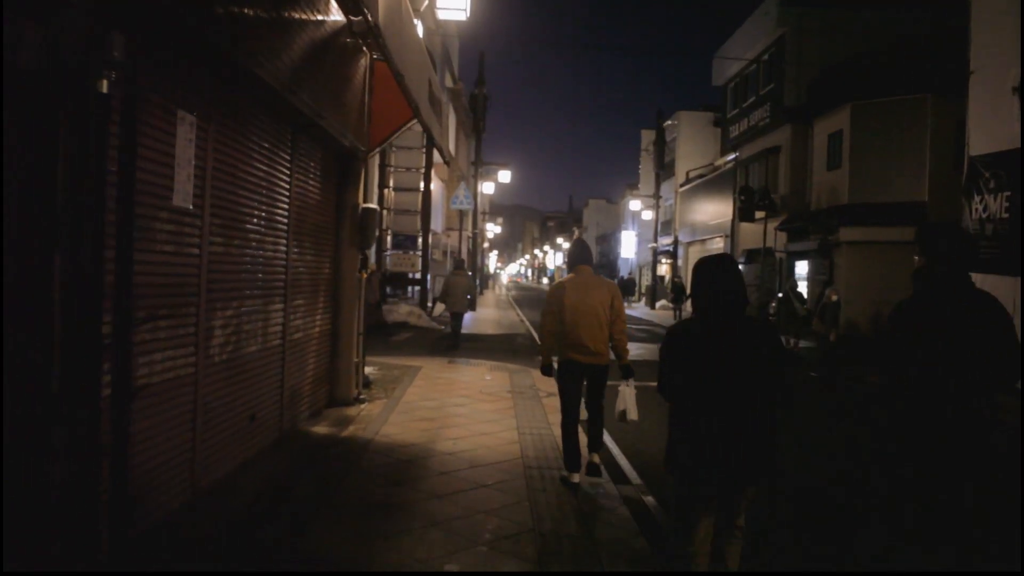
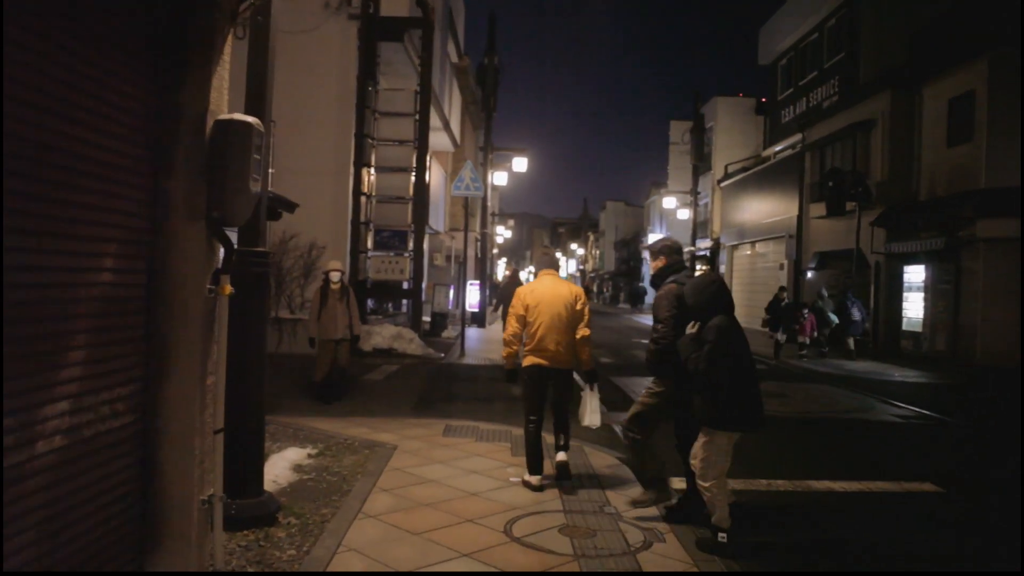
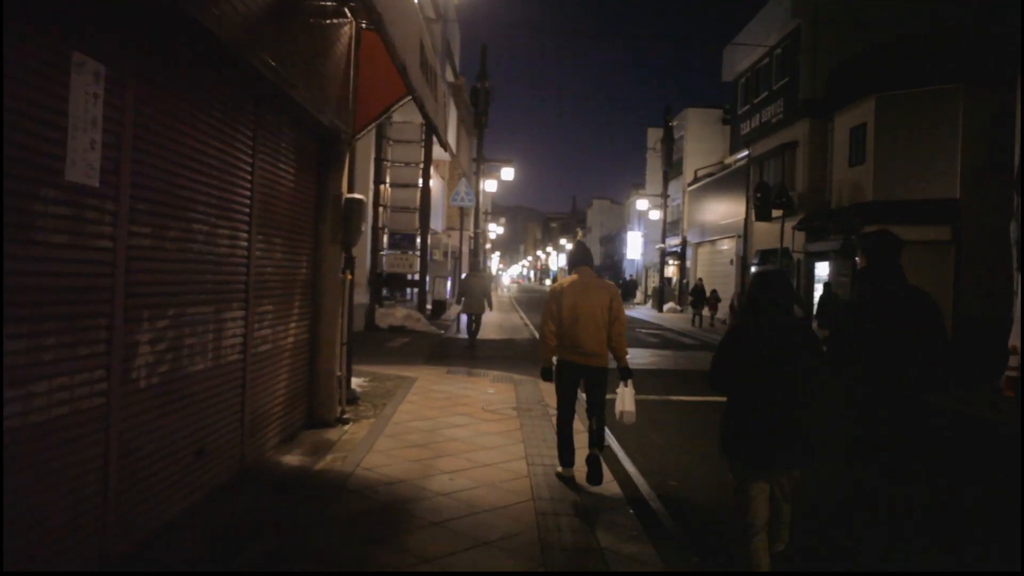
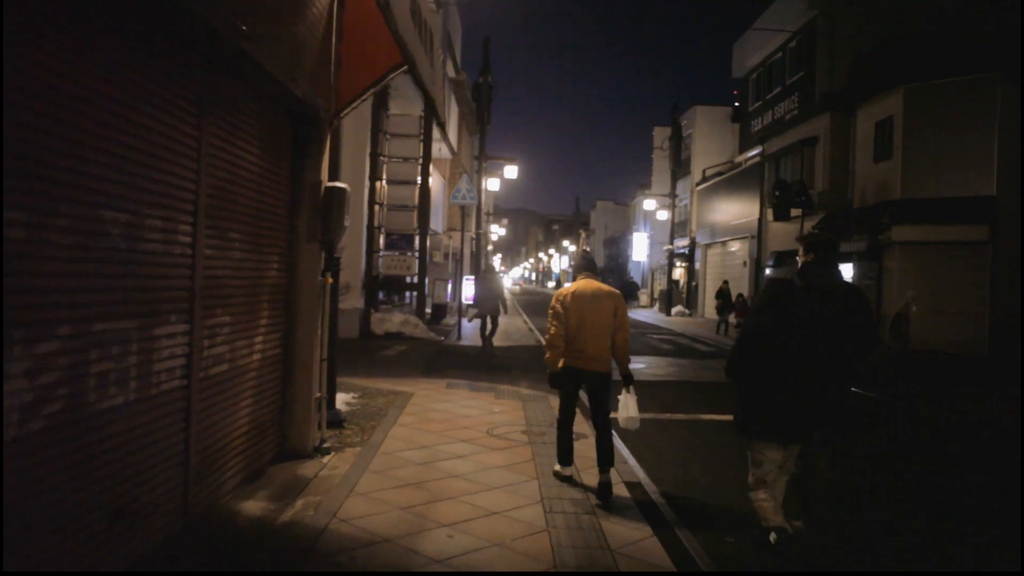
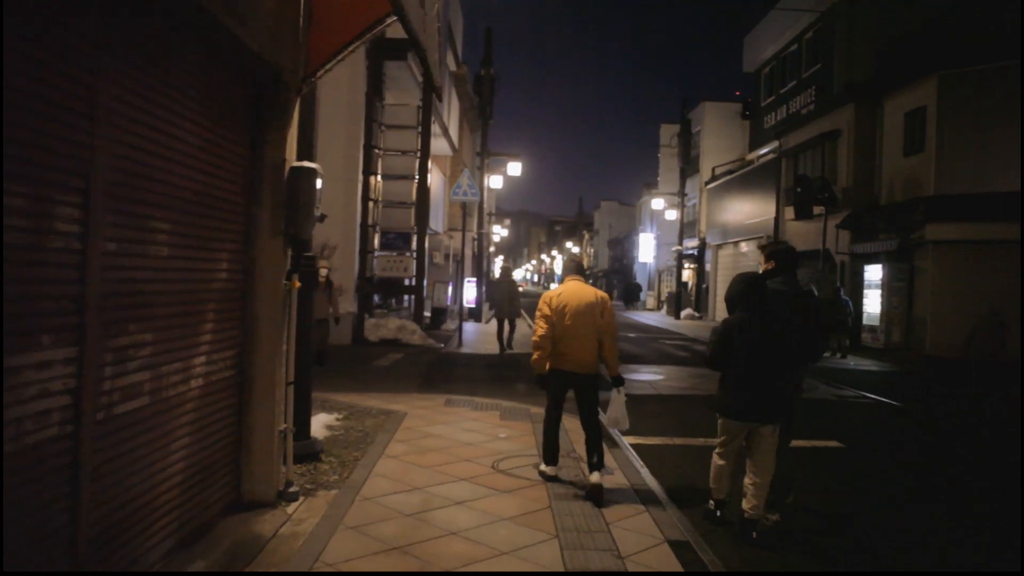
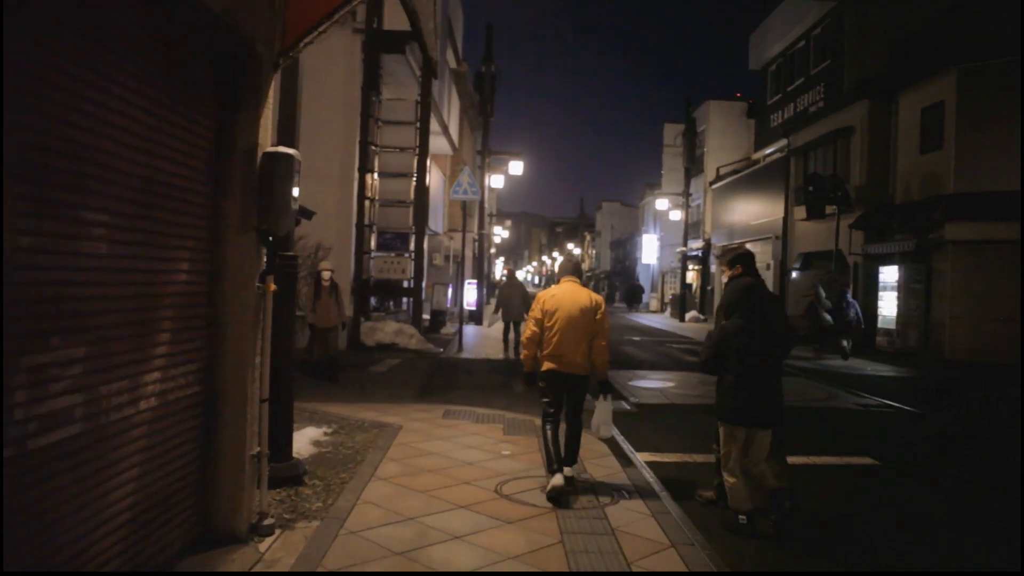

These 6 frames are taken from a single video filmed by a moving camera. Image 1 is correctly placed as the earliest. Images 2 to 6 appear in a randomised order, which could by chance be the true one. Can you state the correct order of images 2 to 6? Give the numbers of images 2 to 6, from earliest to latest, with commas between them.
3, 4, 5, 6, 2
